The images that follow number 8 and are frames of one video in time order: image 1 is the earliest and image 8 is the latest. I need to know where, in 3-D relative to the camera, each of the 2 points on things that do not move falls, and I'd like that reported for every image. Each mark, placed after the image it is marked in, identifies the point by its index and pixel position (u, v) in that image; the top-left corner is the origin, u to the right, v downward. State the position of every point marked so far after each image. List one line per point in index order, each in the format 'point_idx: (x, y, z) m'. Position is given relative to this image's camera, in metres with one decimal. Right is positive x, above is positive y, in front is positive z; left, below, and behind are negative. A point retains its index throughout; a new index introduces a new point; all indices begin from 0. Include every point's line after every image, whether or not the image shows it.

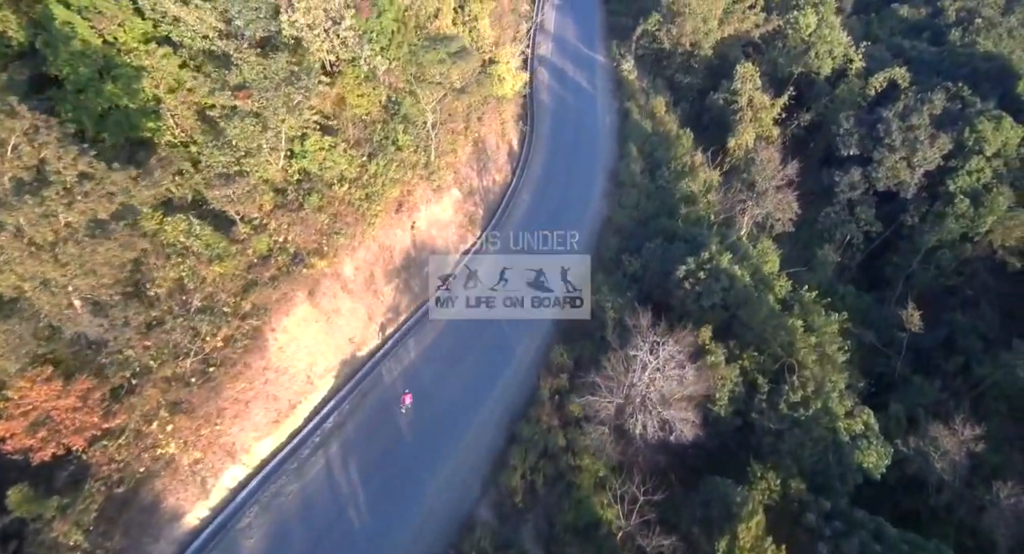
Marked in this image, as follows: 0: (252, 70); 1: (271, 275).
0: (-7.7, +6.0, +19.1) m
1: (-7.2, 0.0, +19.2) m
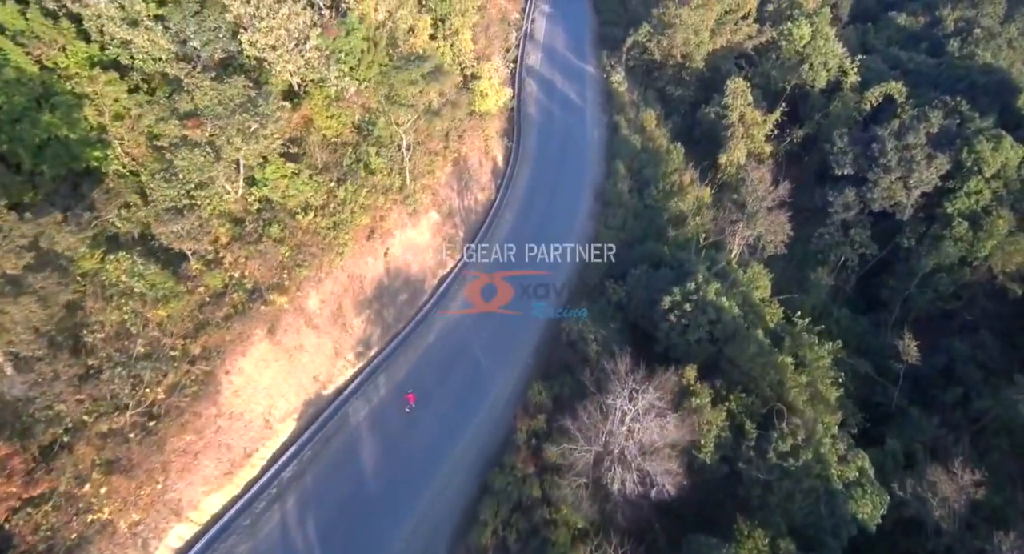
0: (-8.5, +4.9, +17.9) m
1: (-8.0, -1.1, +18.0) m
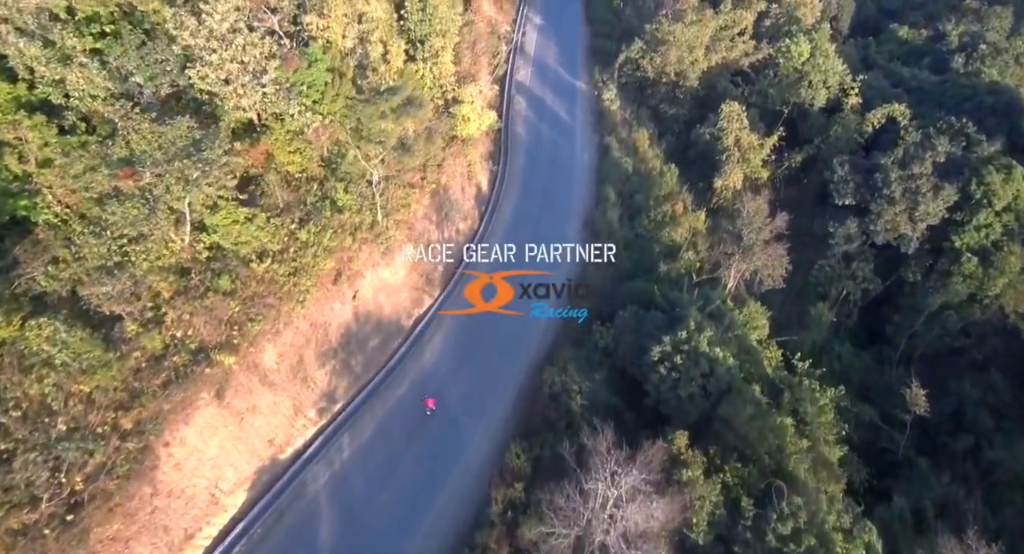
0: (-9.2, +3.4, +16.2) m
1: (-8.7, -2.6, +16.3) m
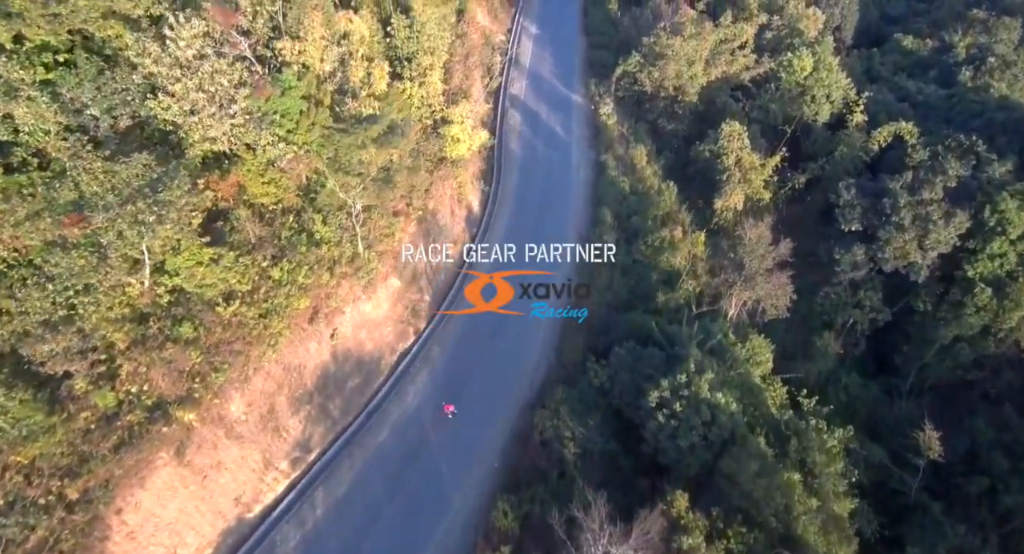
0: (-9.6, +2.2, +15.0) m
1: (-9.1, -3.8, +15.0) m
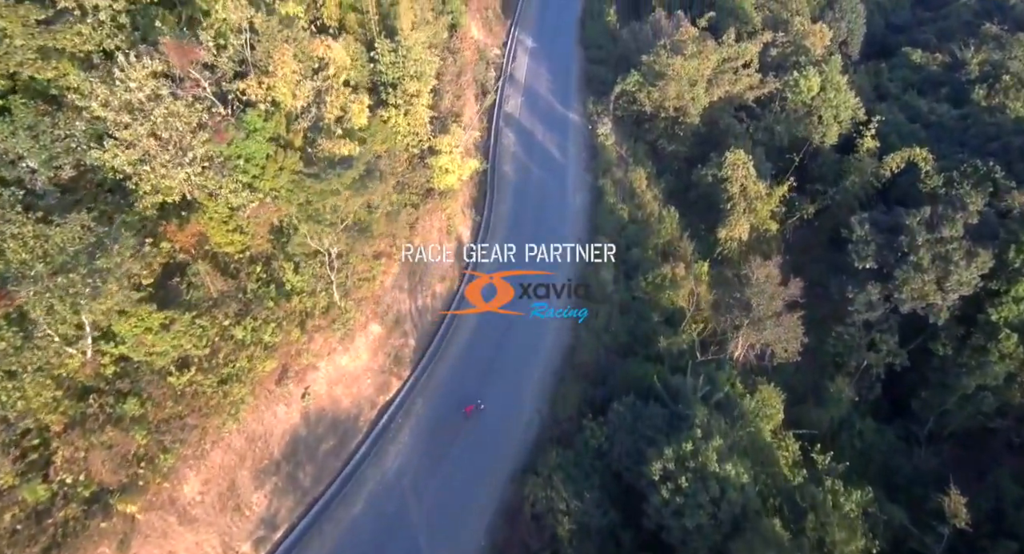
0: (-10.0, +0.6, +13.3) m
1: (-9.5, -5.4, +13.3) m
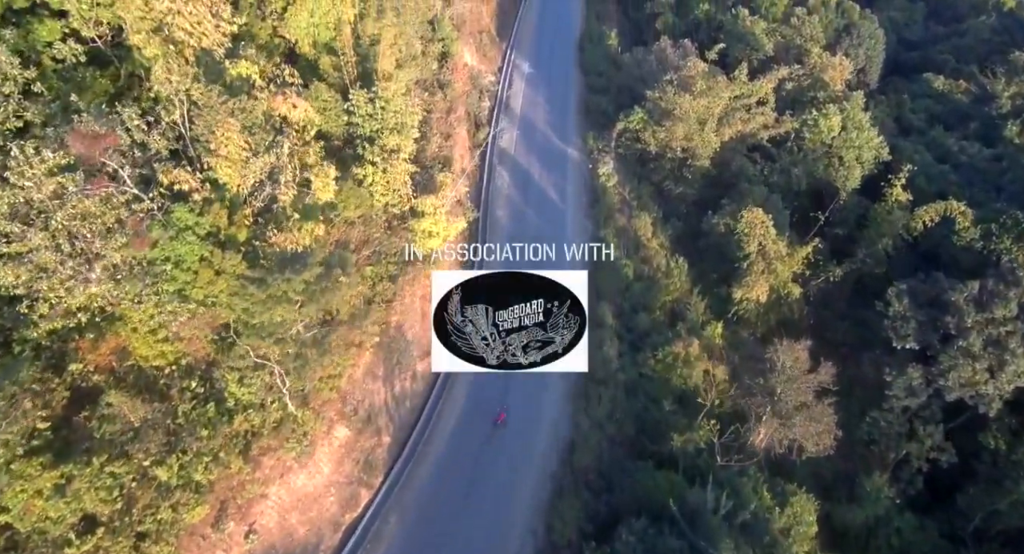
0: (-10.3, -2.2, +10.3) m
1: (-9.8, -8.2, +10.2) m
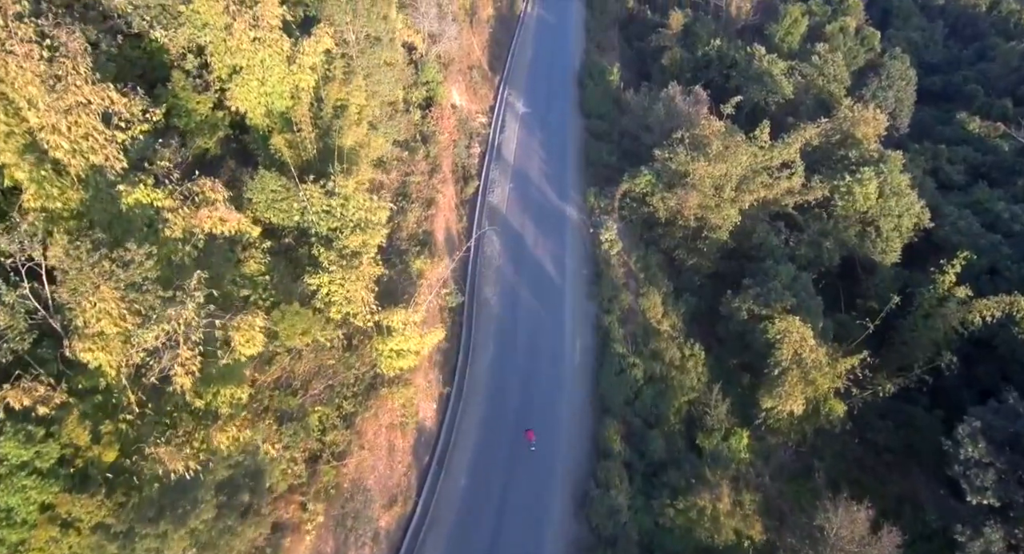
0: (-10.8, -6.2, +6.0) m
1: (-10.3, -12.2, +6.0) m
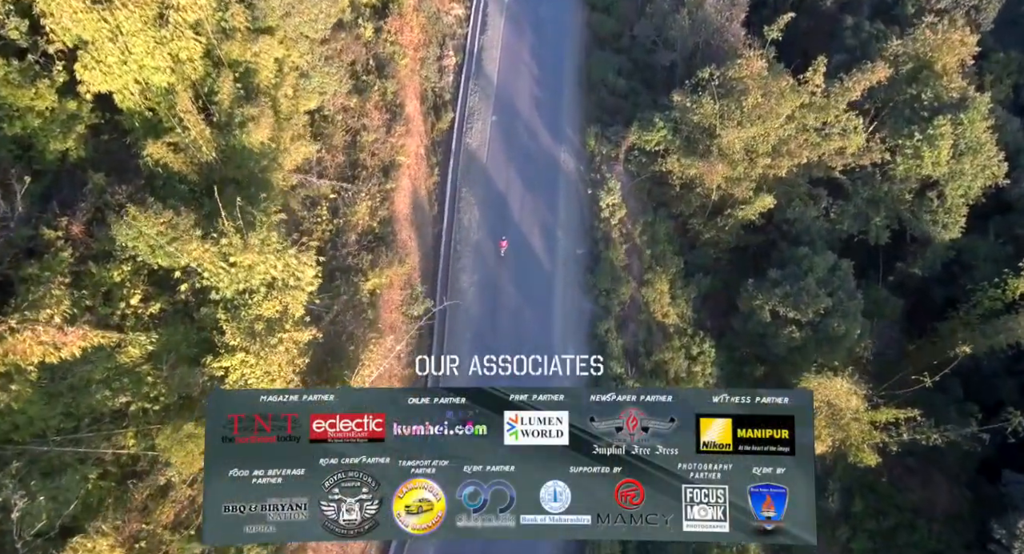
0: (-11.6, -11.8, +3.5) m
1: (-11.1, -17.6, +5.1) m
